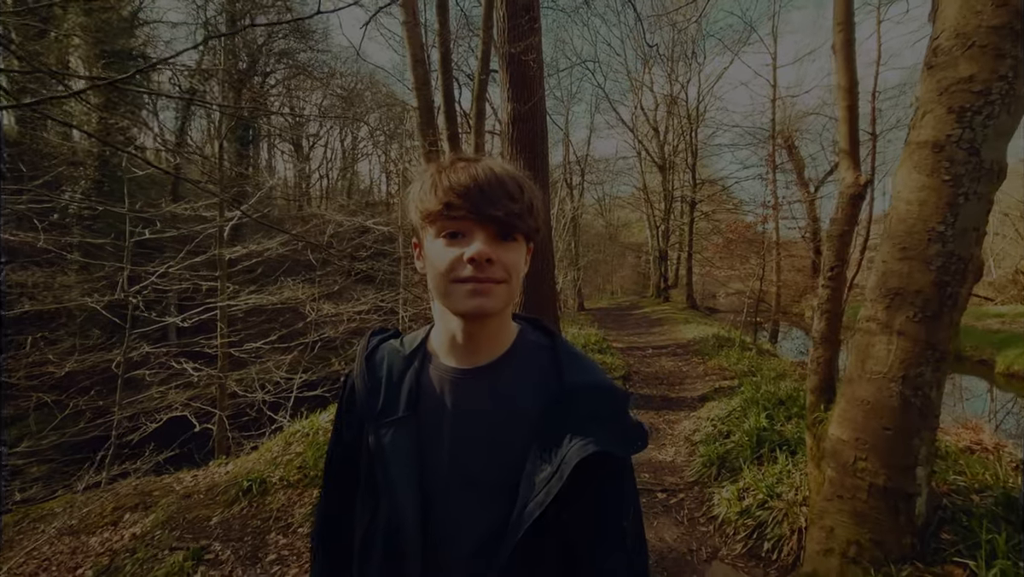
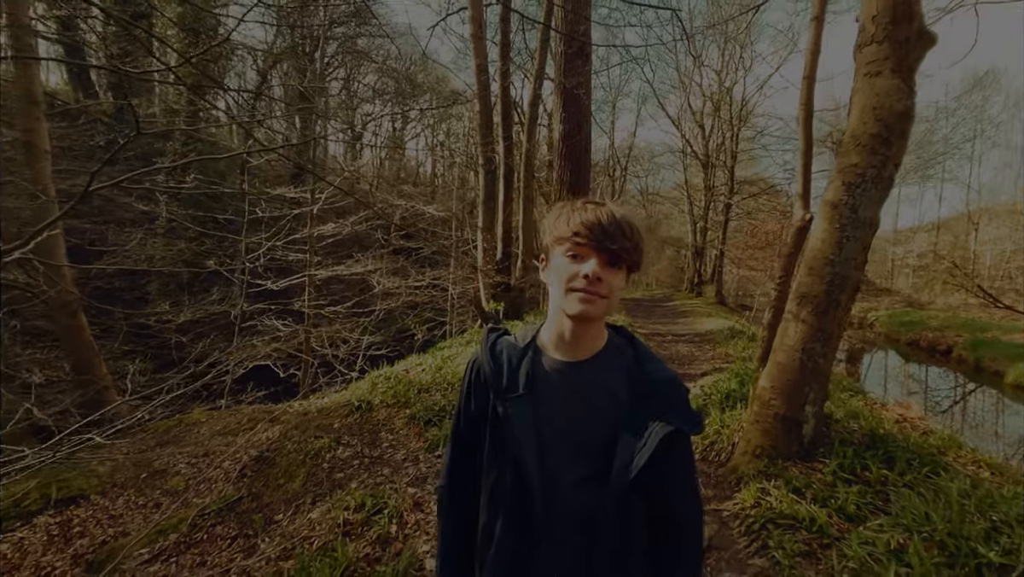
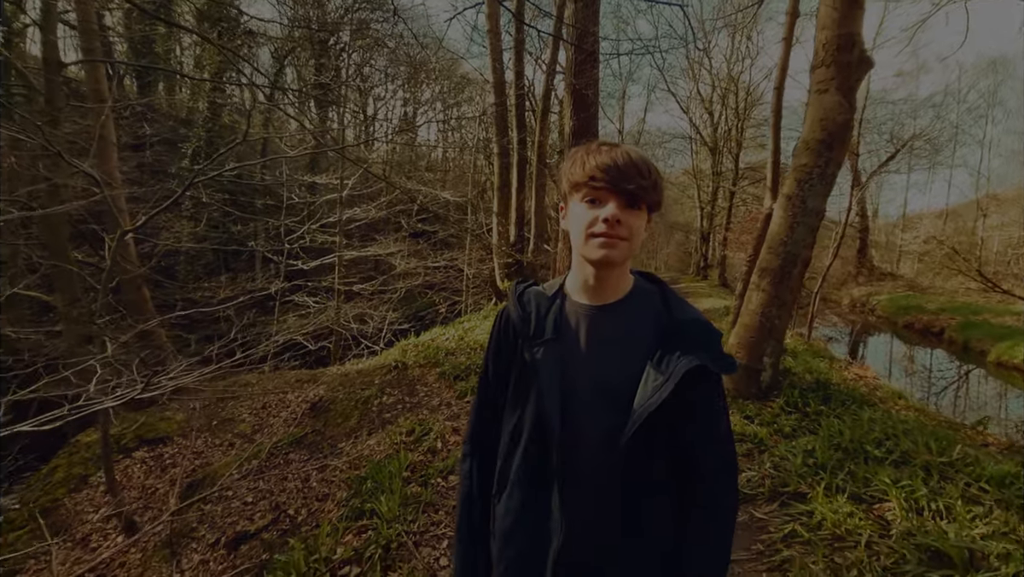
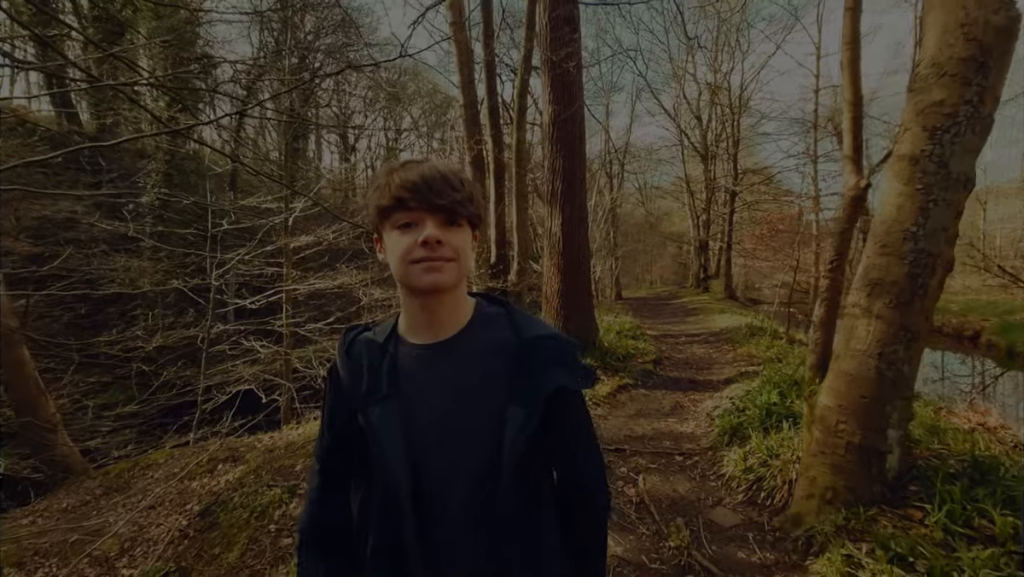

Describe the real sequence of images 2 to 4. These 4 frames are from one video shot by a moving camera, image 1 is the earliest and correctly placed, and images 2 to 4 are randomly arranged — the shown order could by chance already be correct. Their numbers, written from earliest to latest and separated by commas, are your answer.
4, 2, 3
